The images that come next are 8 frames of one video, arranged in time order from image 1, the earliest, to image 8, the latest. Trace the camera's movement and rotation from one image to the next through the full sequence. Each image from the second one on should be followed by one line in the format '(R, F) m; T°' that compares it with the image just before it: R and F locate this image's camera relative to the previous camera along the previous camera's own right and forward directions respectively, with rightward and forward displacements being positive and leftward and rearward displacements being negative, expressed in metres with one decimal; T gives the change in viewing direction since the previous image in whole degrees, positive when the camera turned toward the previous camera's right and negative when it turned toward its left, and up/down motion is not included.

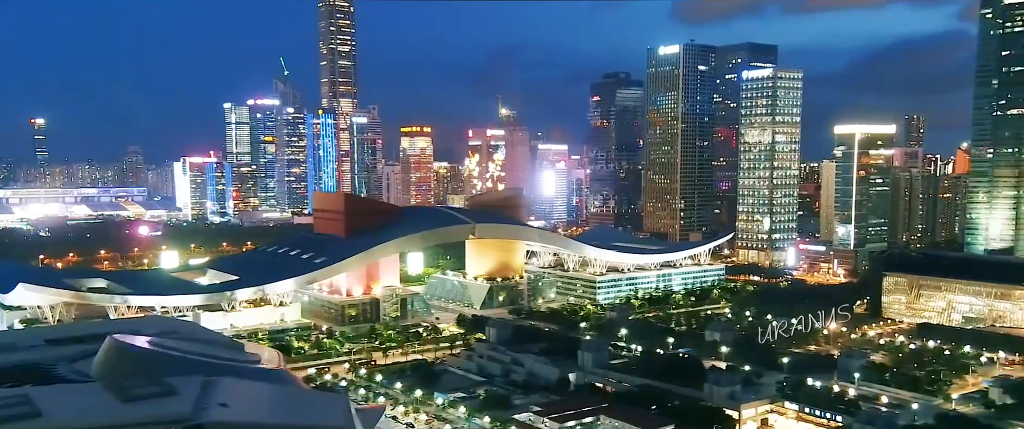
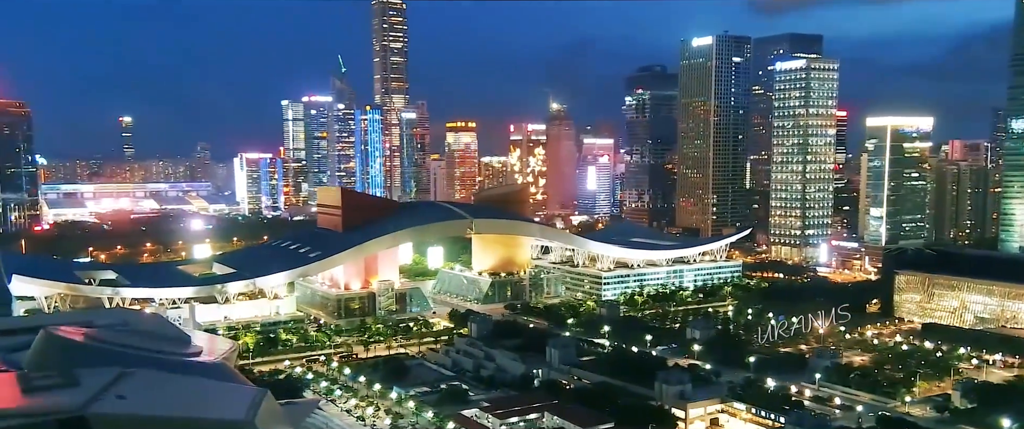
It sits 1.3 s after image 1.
(+3.1, +0.1) m; -5°
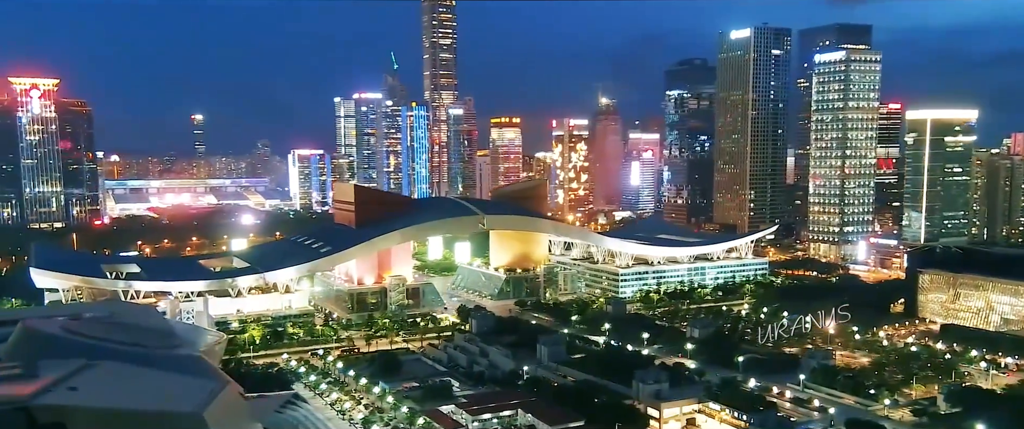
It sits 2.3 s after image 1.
(+2.2, +0.1) m; -4°
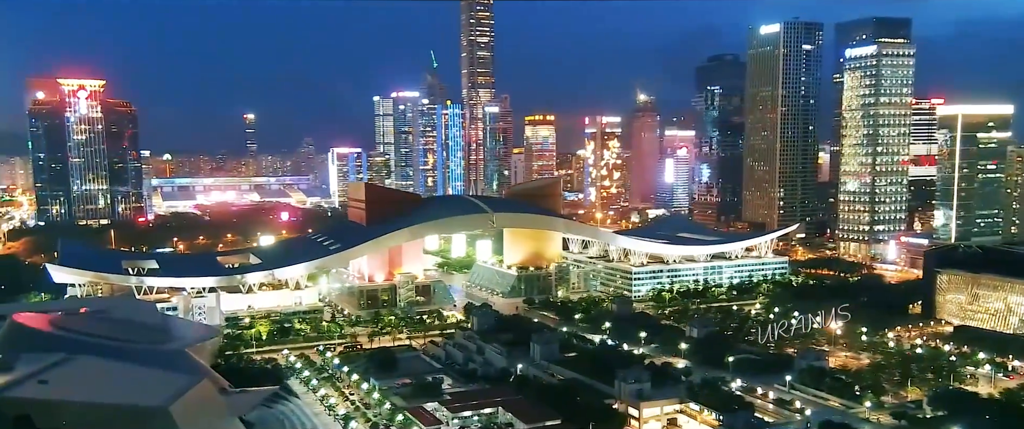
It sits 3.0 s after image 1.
(+1.6, 0.0) m; -3°
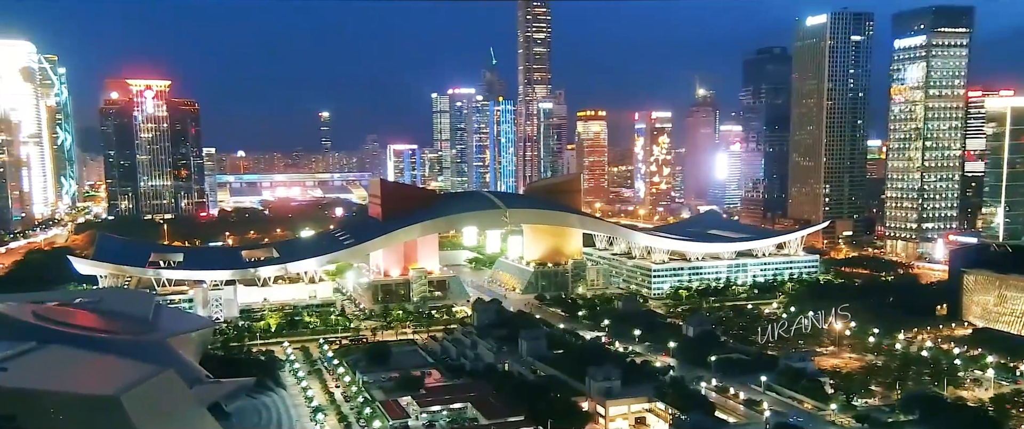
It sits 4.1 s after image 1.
(+2.5, +0.1) m; -5°
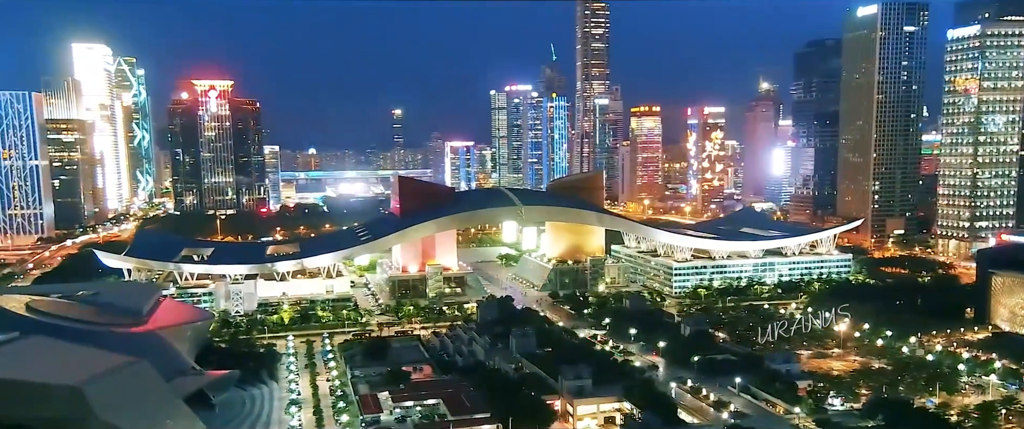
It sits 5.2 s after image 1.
(+2.5, +0.2) m; -5°
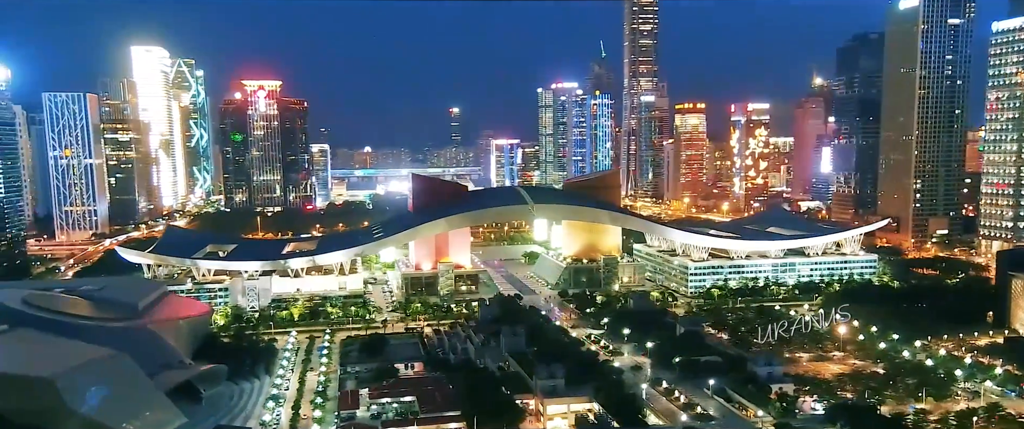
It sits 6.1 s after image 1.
(+2.1, +0.1) m; -4°
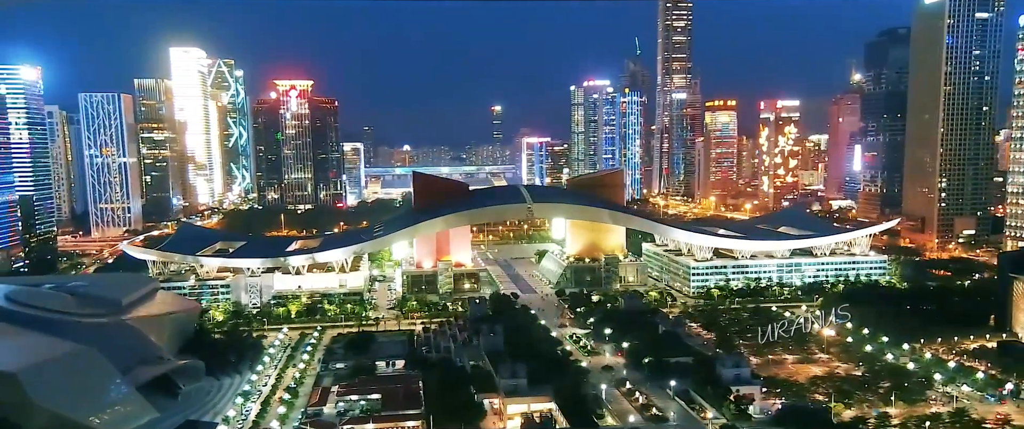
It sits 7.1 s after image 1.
(+1.9, +0.1) m; -3°
